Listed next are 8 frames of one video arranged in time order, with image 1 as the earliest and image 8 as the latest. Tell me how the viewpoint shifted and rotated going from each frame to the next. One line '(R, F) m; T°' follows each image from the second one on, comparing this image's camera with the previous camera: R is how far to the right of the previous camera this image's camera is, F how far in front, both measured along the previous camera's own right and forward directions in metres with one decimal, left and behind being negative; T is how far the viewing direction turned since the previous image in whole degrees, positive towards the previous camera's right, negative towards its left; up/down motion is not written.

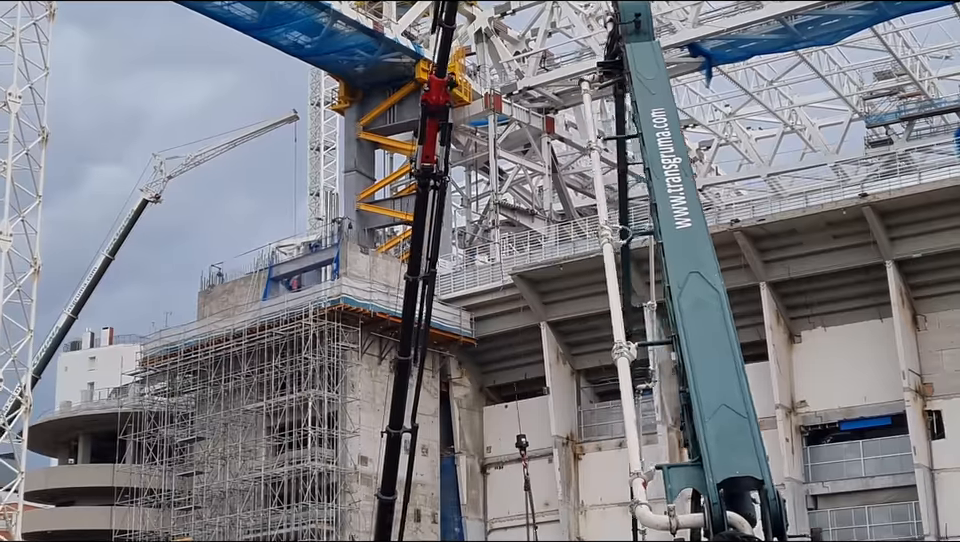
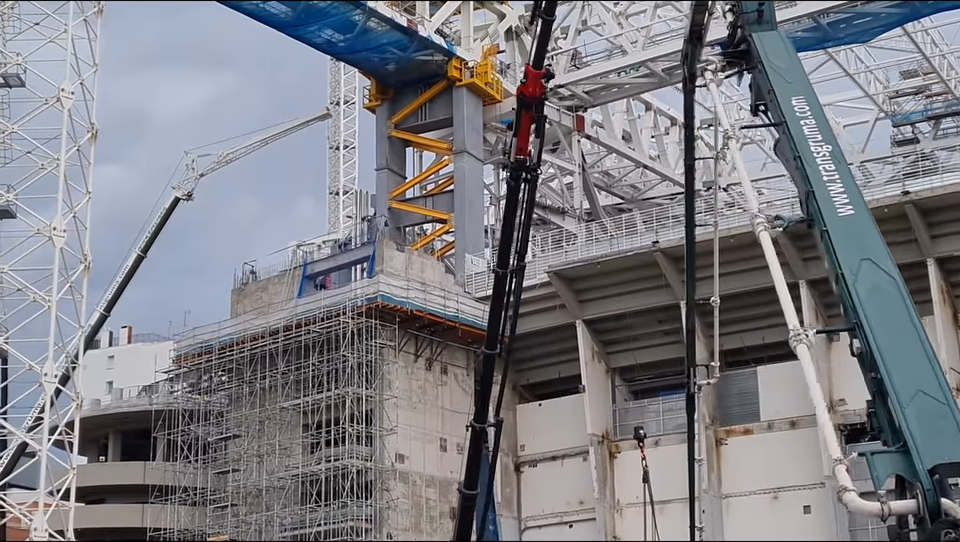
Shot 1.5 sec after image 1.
(-1.3, +0.1) m; 0°
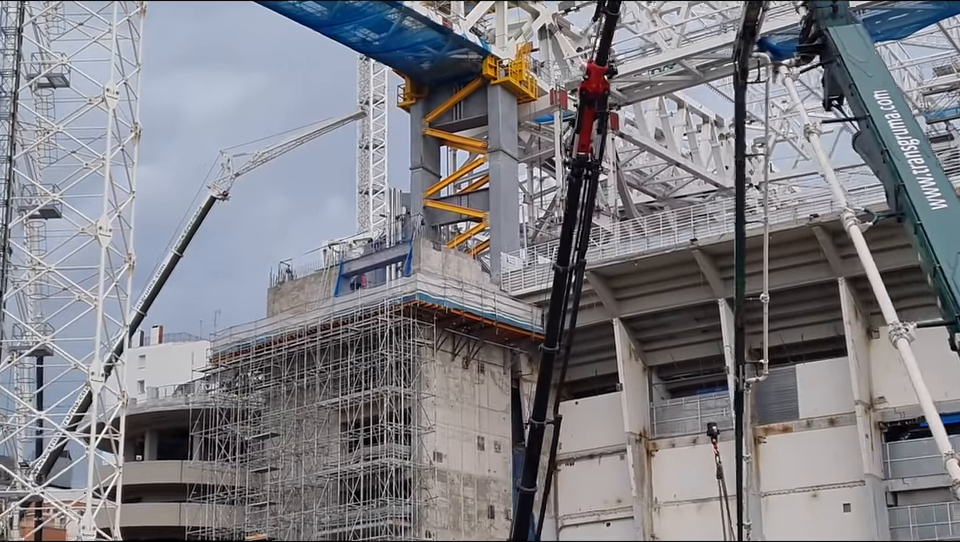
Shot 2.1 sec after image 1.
(-0.6, 0.0) m; -1°
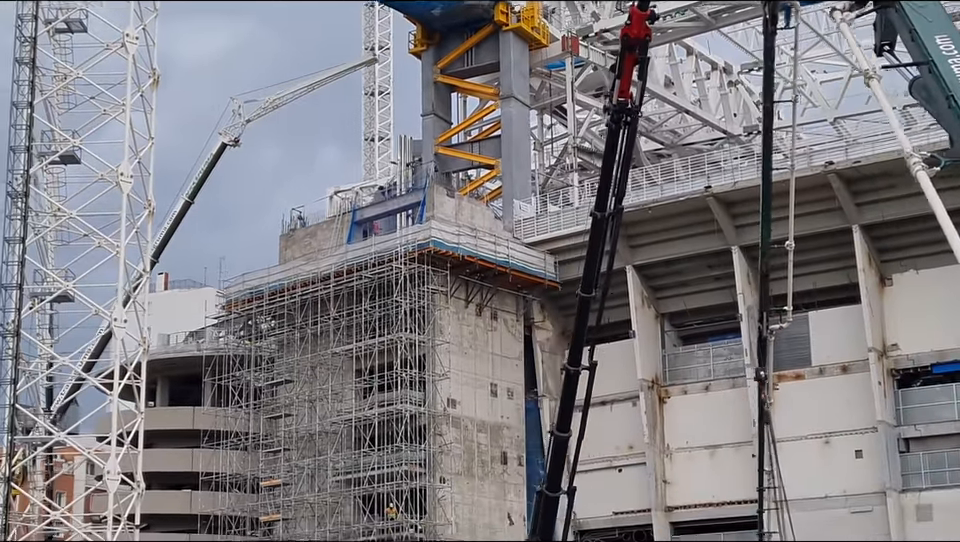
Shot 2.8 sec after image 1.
(-0.6, 0.0) m; 0°
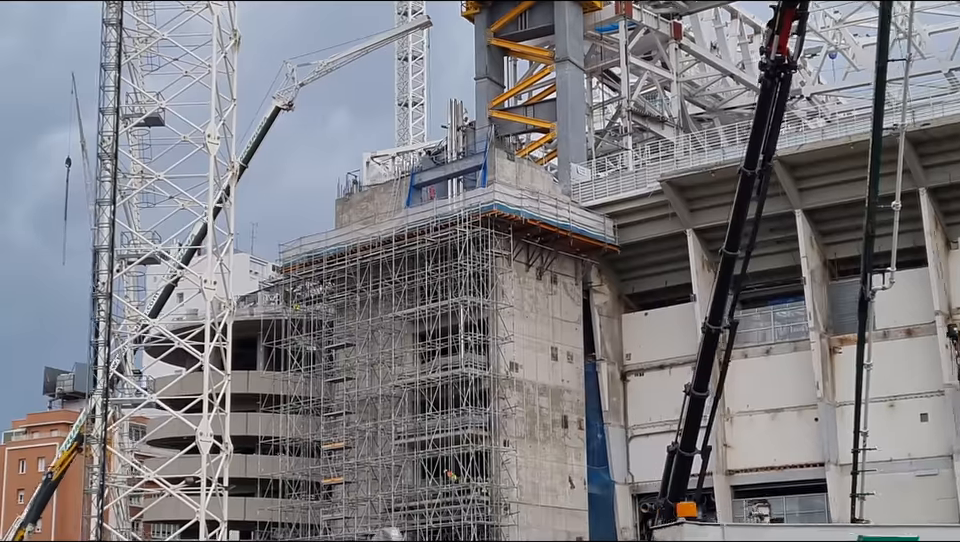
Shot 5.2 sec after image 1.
(-2.1, +0.1) m; 0°
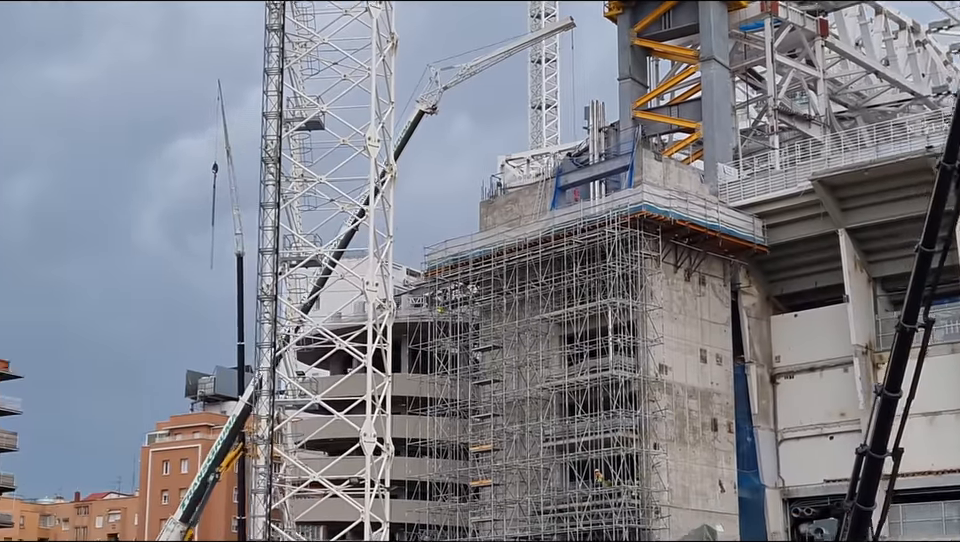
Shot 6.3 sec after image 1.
(-1.0, +0.1) m; -5°
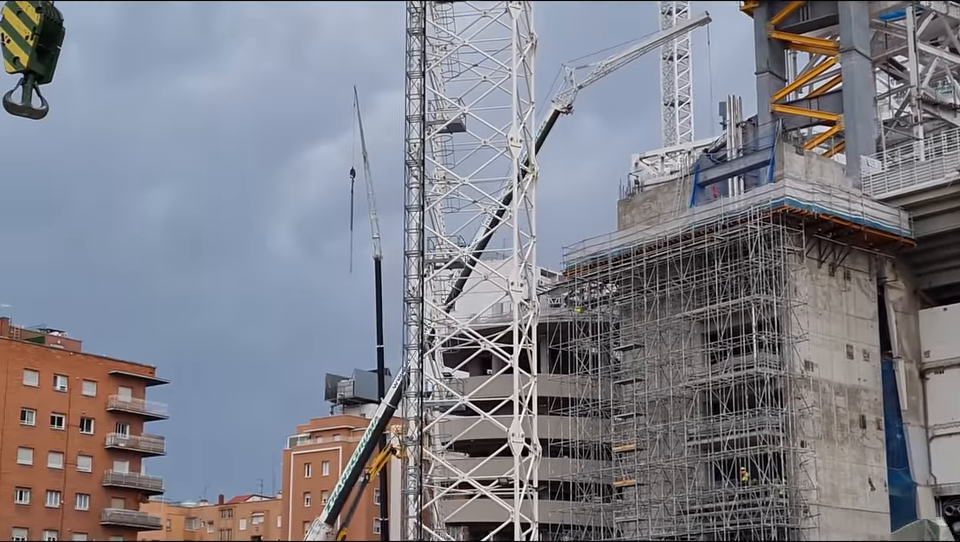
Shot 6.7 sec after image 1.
(-0.4, 0.0) m; -5°
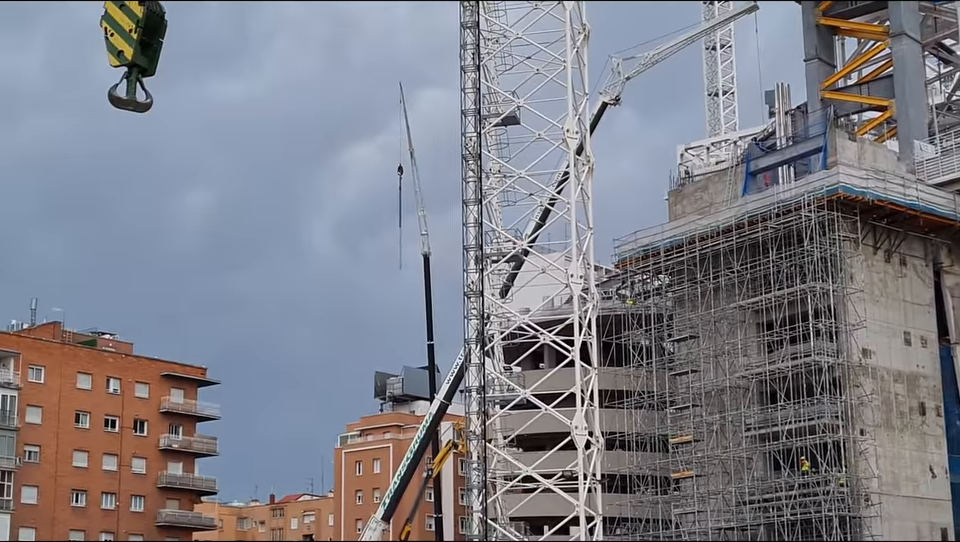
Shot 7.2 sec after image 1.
(-0.5, +0.1) m; -2°
